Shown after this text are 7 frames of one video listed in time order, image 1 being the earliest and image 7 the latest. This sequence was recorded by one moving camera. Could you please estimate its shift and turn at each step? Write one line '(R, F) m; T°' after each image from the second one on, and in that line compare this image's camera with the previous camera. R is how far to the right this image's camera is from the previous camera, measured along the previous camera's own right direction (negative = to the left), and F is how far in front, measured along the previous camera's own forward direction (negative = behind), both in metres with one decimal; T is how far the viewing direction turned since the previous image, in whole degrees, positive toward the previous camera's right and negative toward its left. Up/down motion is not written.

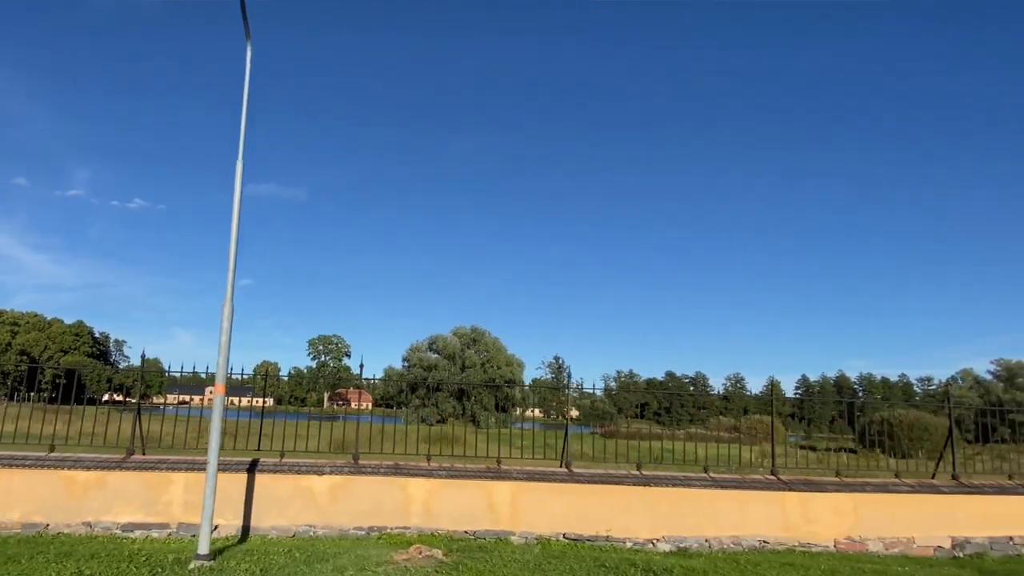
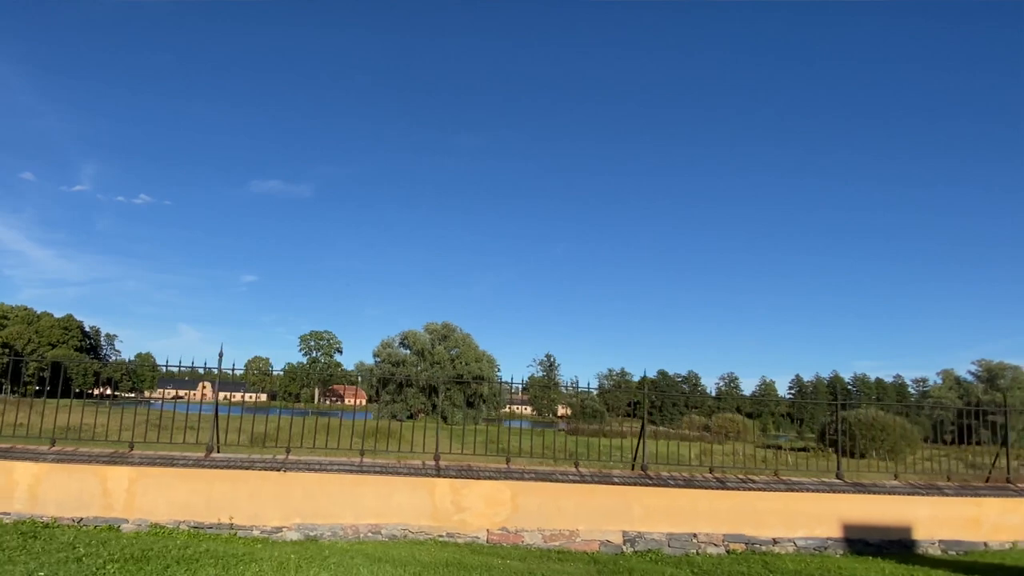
(+0.7, +0.1) m; 0°
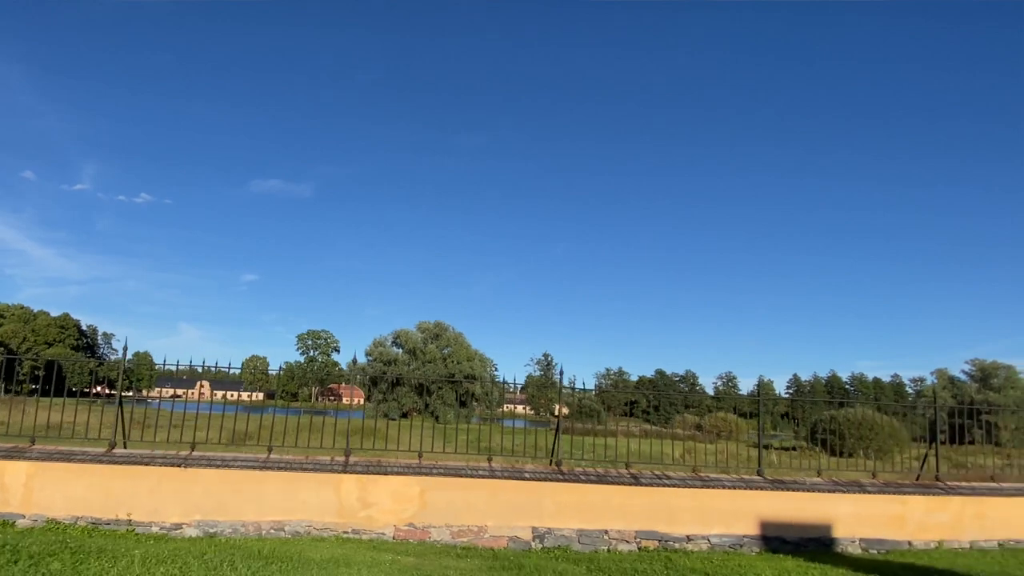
(+0.2, 0.0) m; 0°
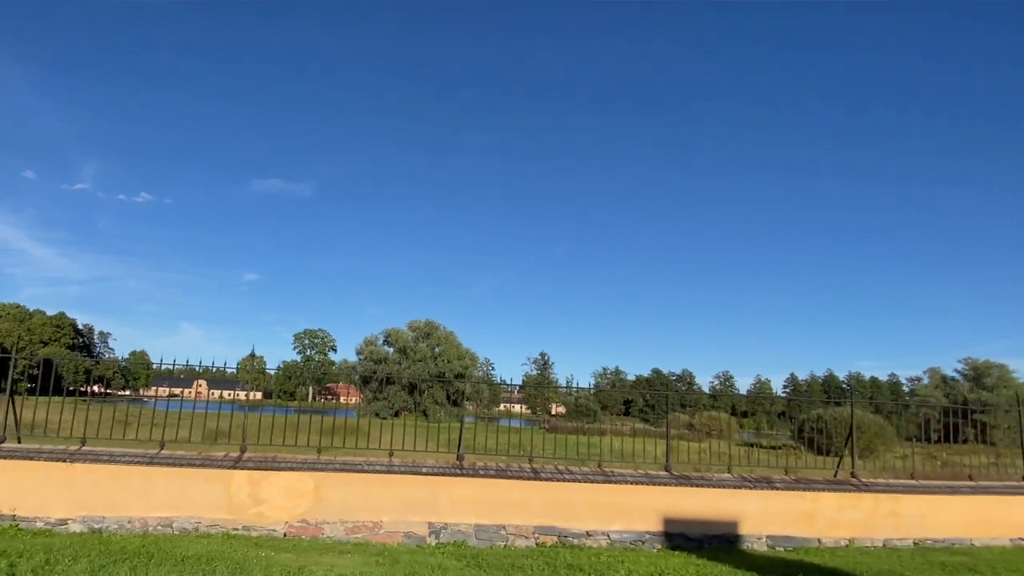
(+0.2, 0.0) m; 0°
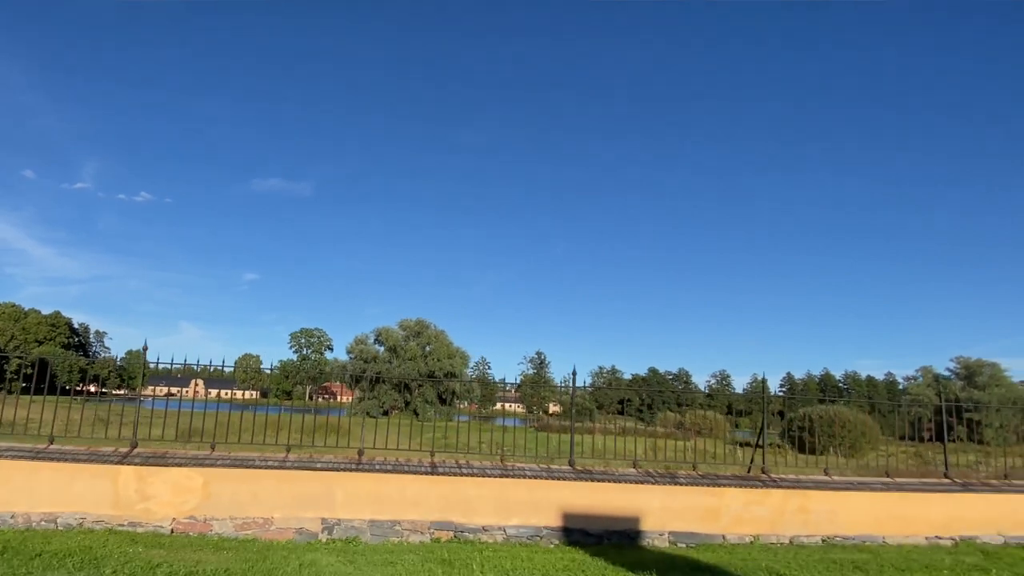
(+0.2, 0.0) m; 0°
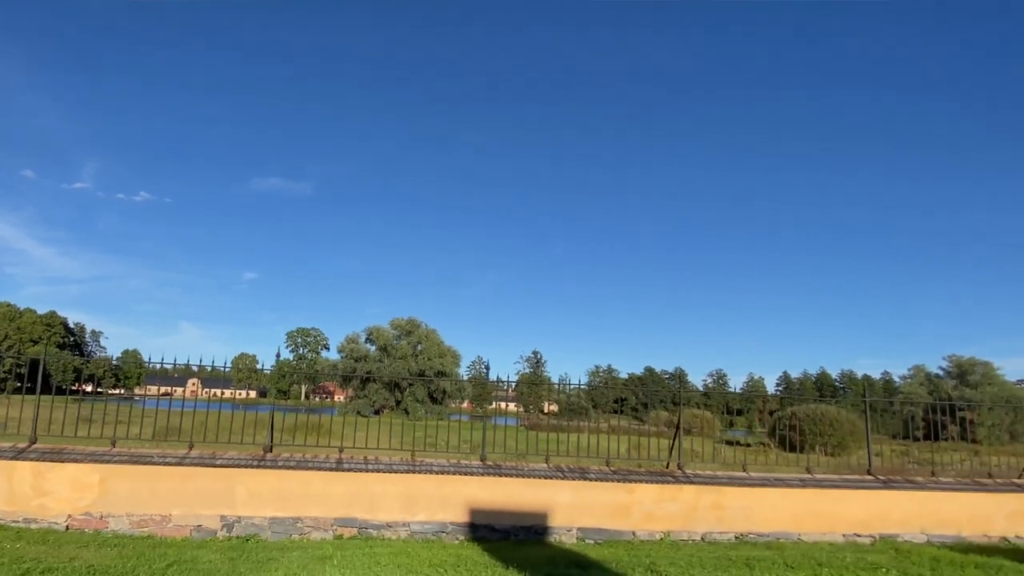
(+0.2, 0.0) m; 0°
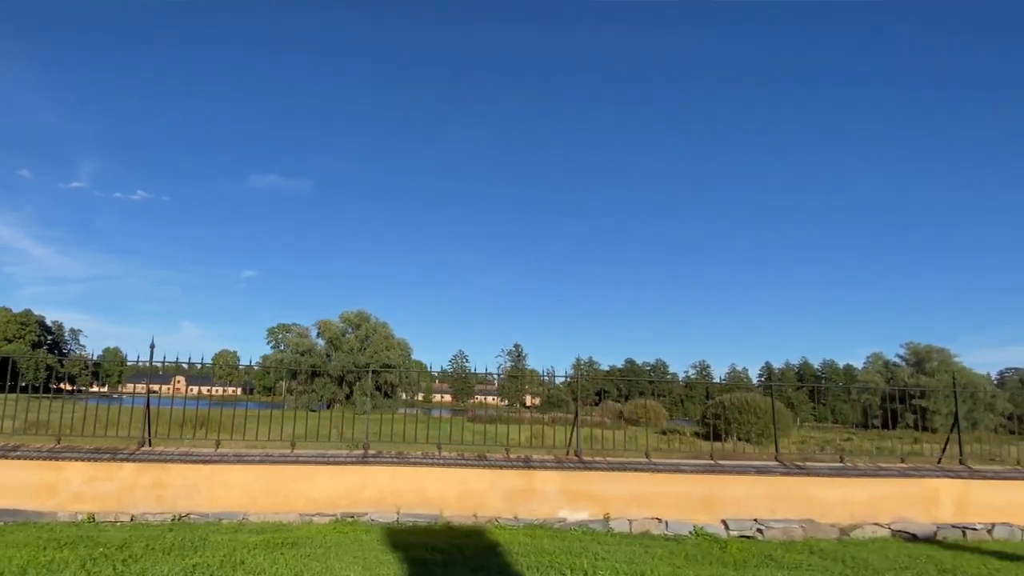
(+1.1, 0.0) m; 0°
